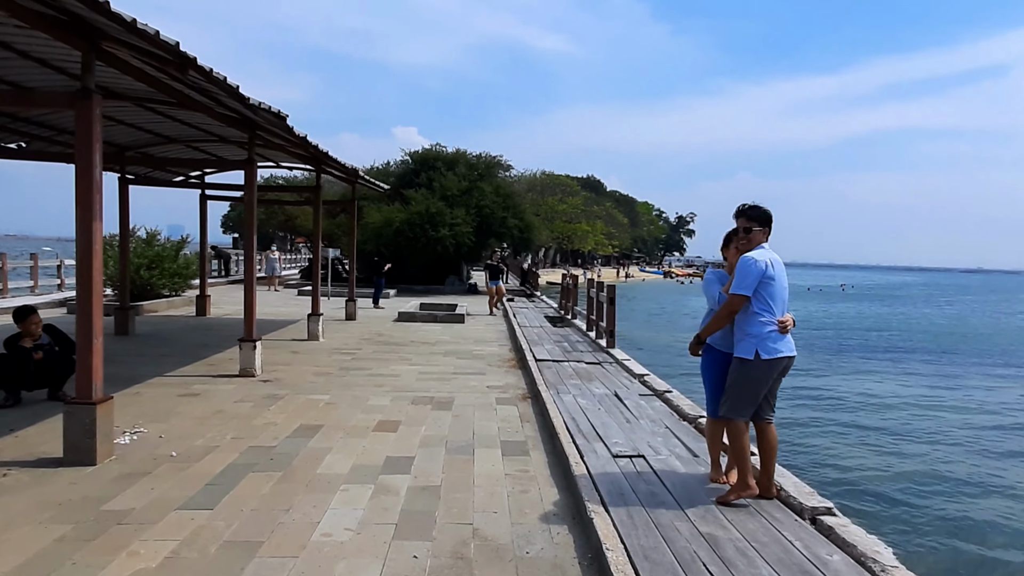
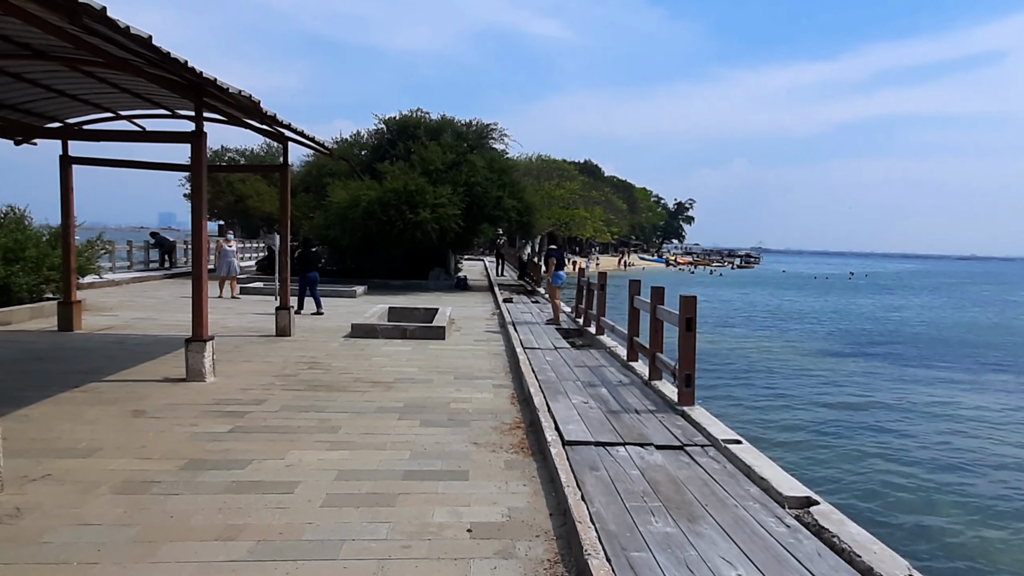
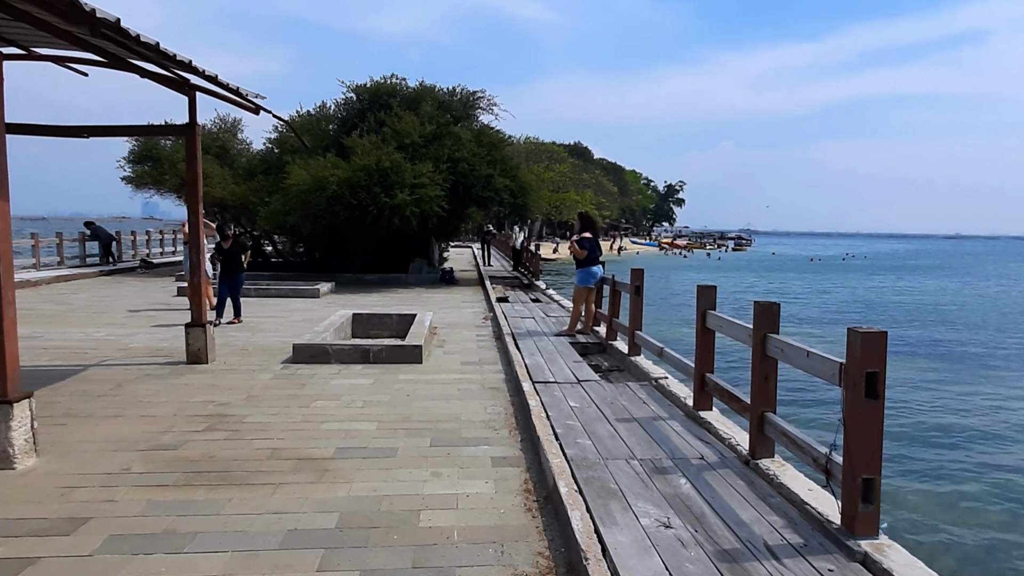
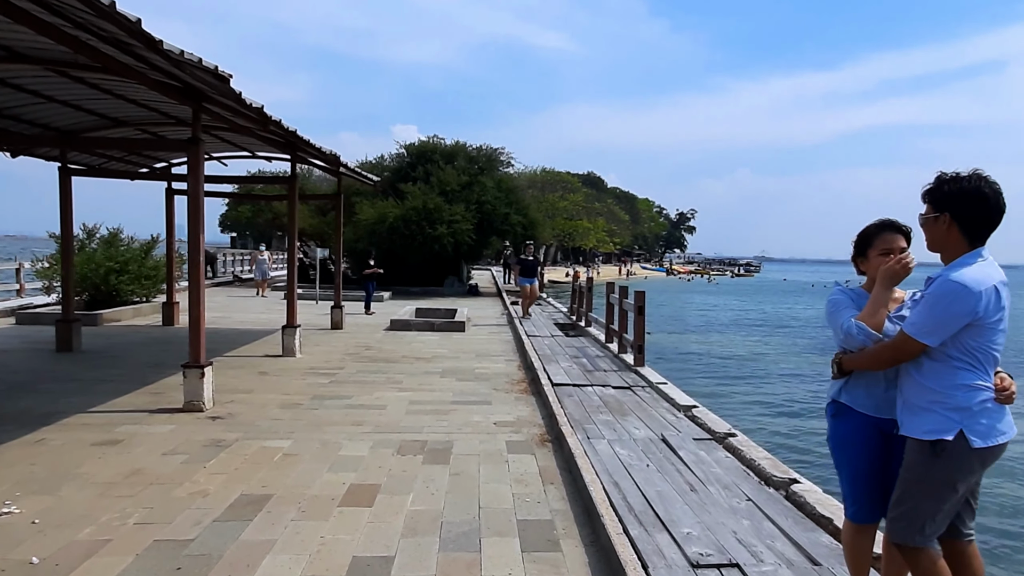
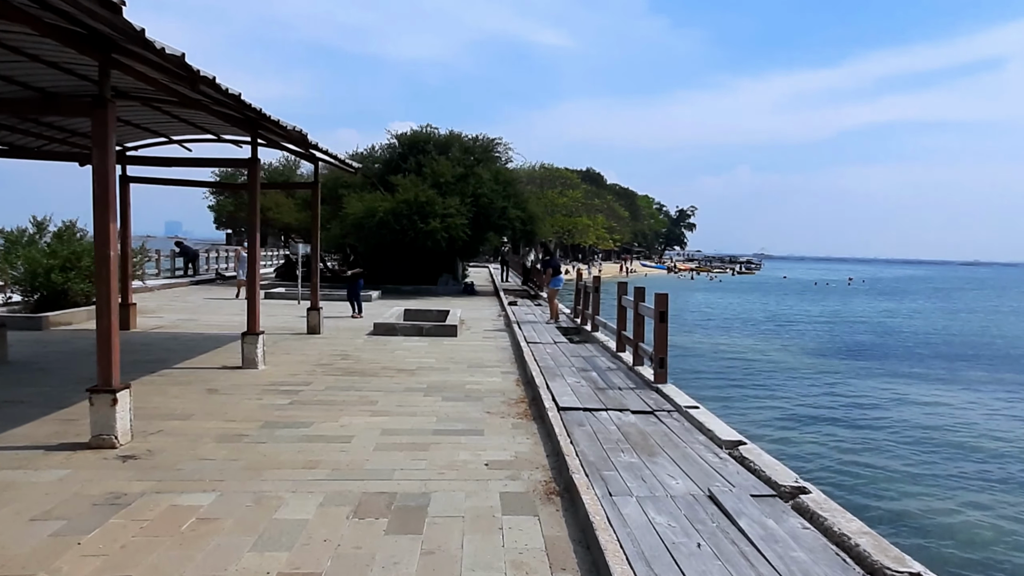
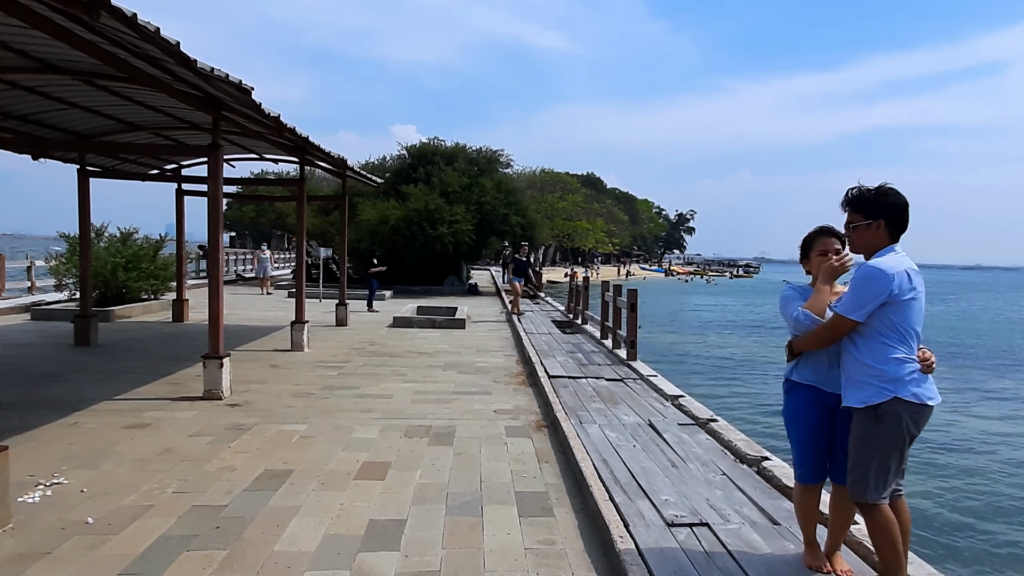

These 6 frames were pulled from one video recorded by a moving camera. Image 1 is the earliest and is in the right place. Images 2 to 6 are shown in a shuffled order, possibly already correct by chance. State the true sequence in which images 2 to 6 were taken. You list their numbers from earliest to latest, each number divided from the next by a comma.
6, 4, 5, 2, 3
